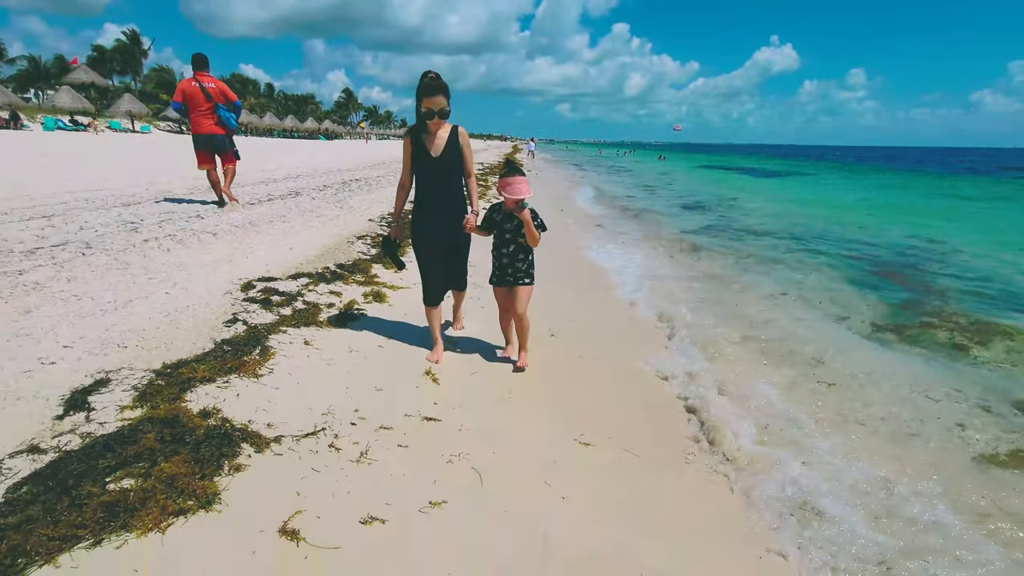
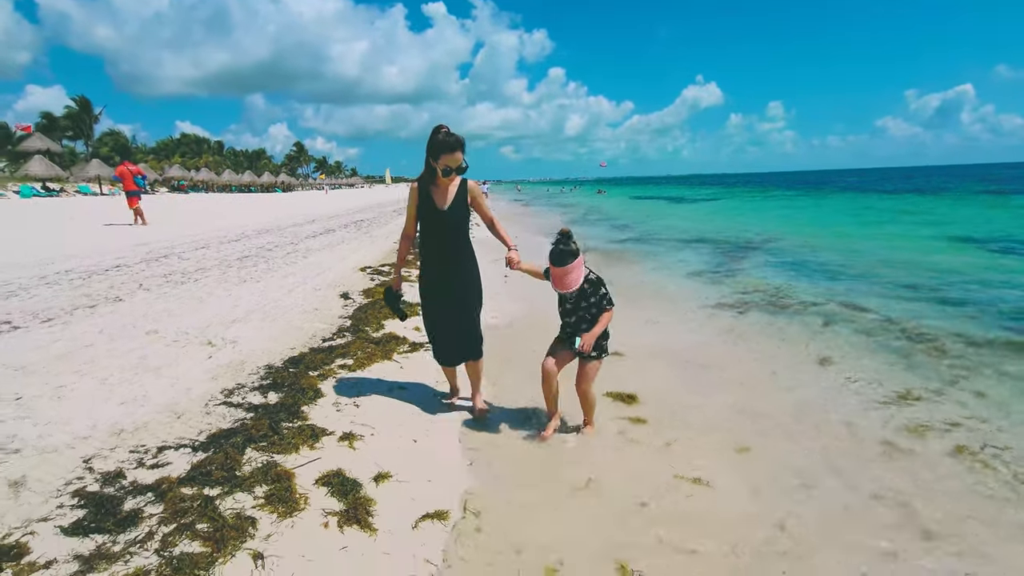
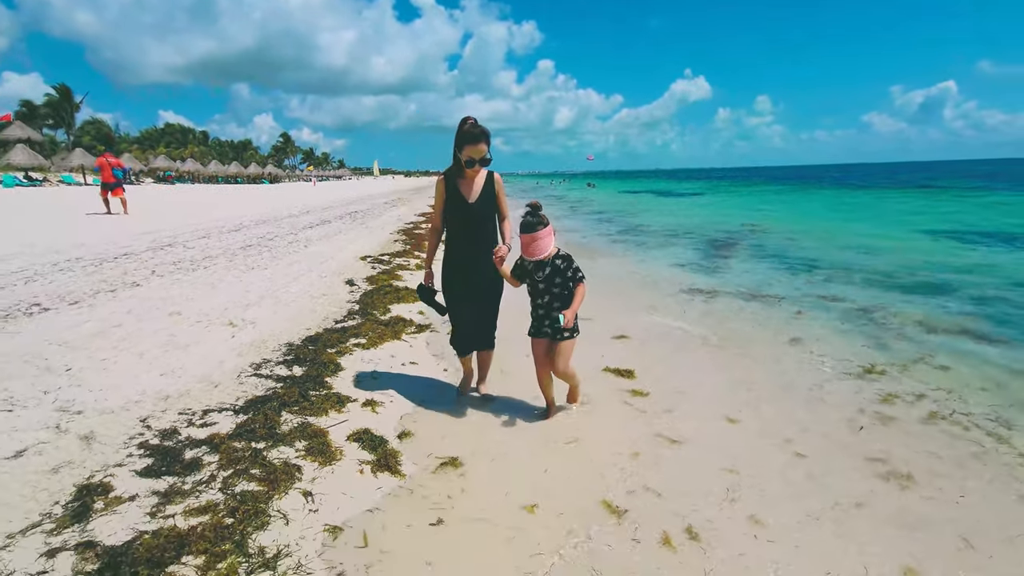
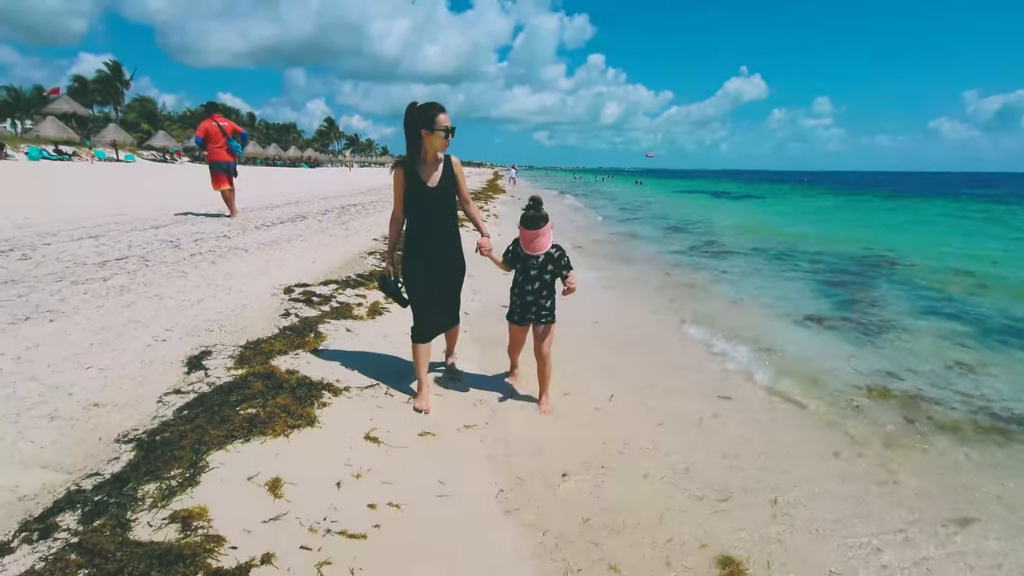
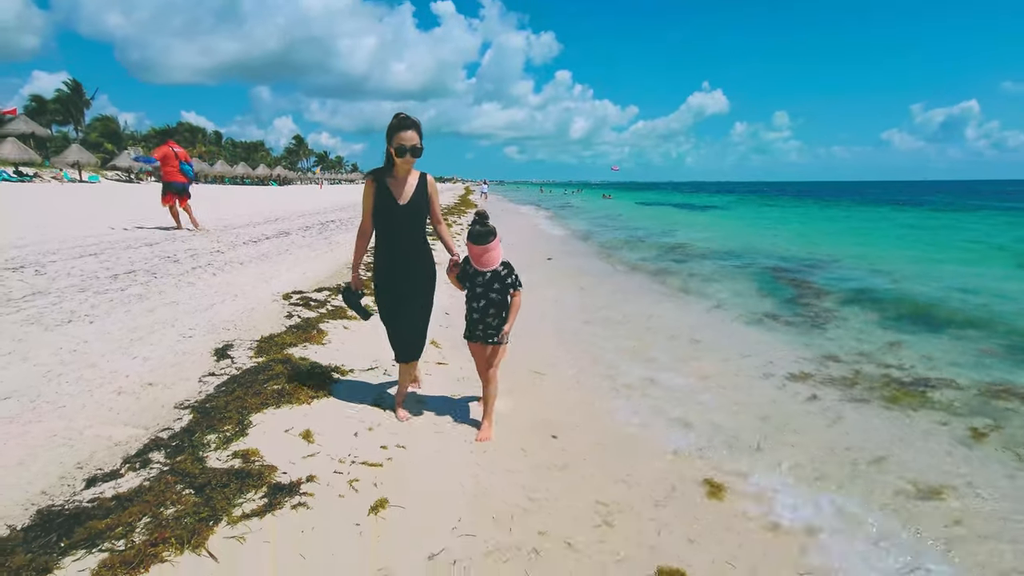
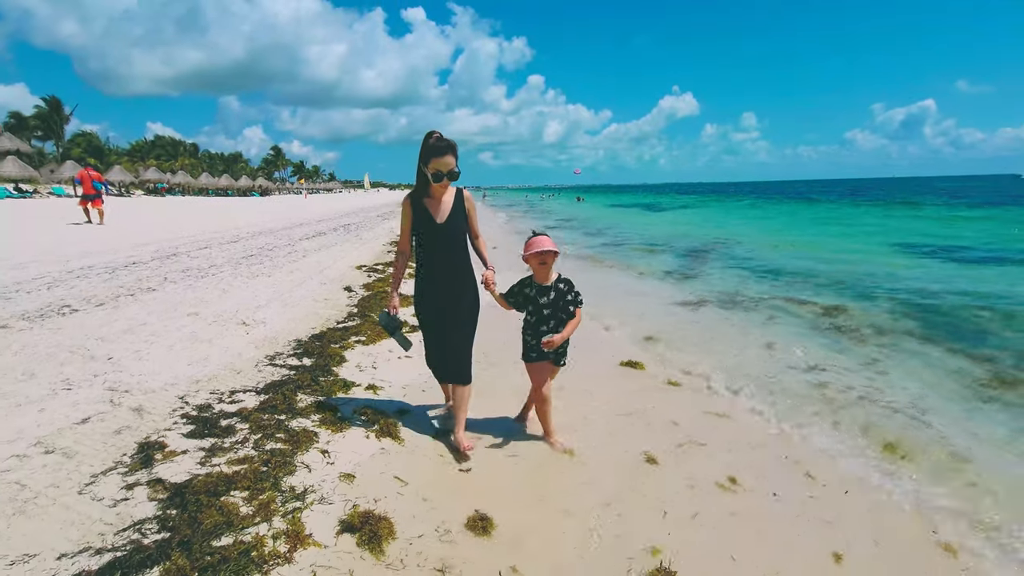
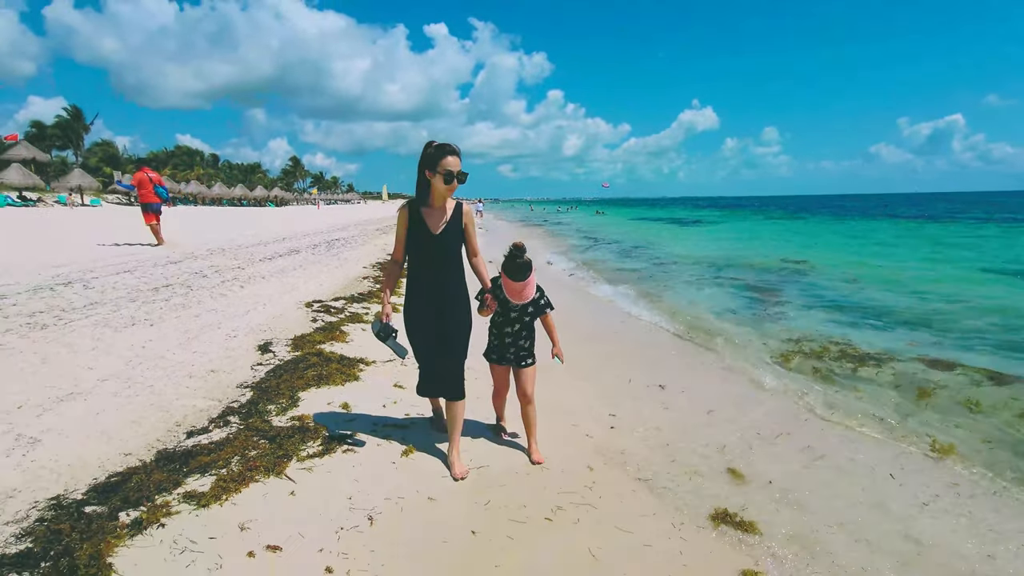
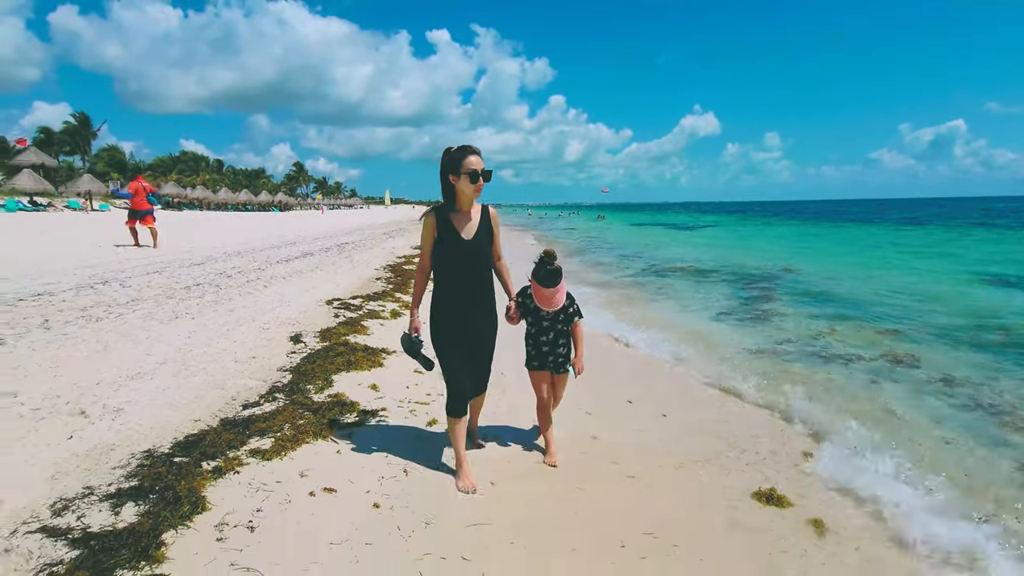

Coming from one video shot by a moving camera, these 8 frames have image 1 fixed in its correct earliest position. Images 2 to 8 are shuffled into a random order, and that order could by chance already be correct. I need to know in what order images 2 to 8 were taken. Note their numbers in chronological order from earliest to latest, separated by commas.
4, 5, 7, 8, 2, 3, 6
